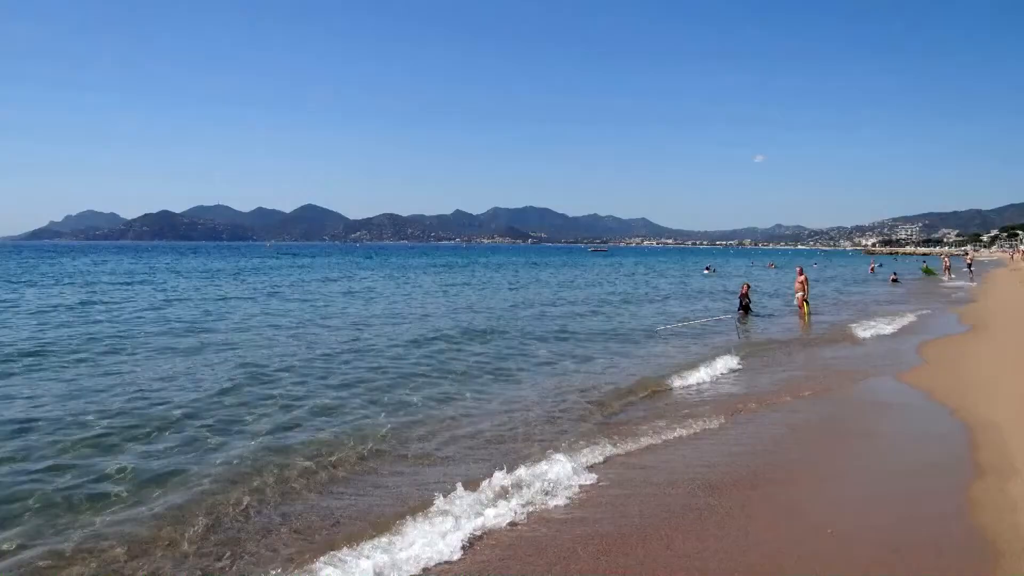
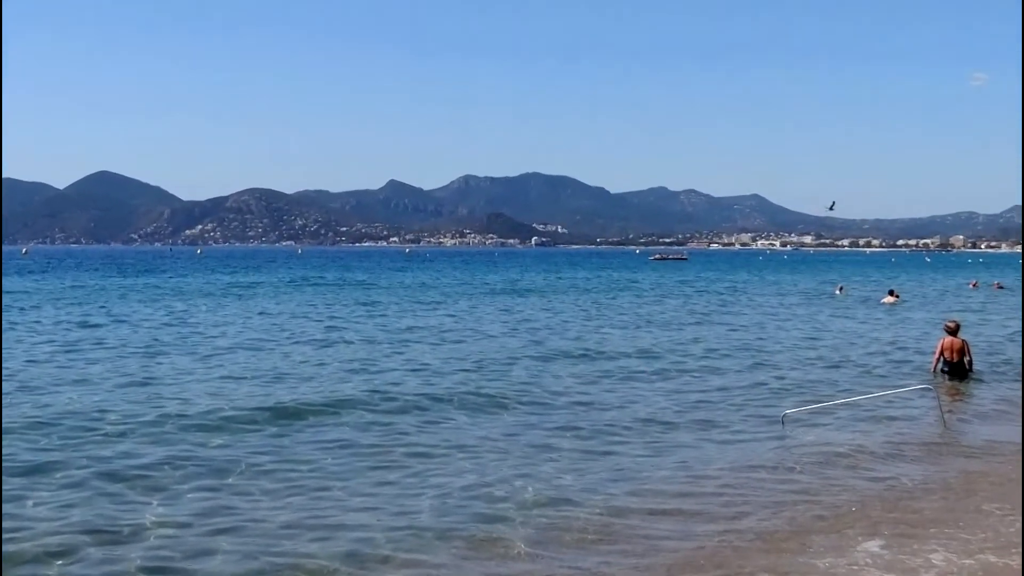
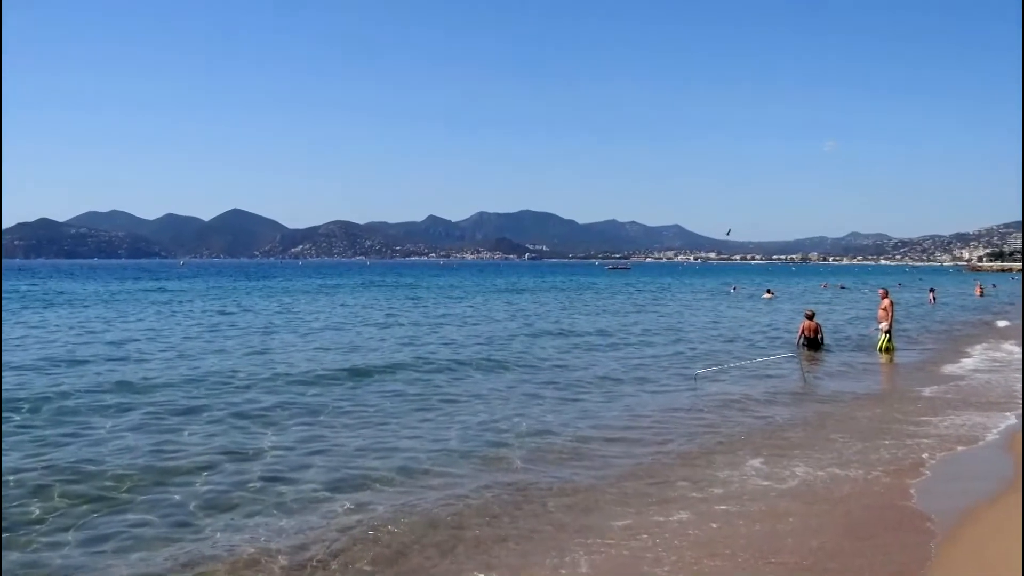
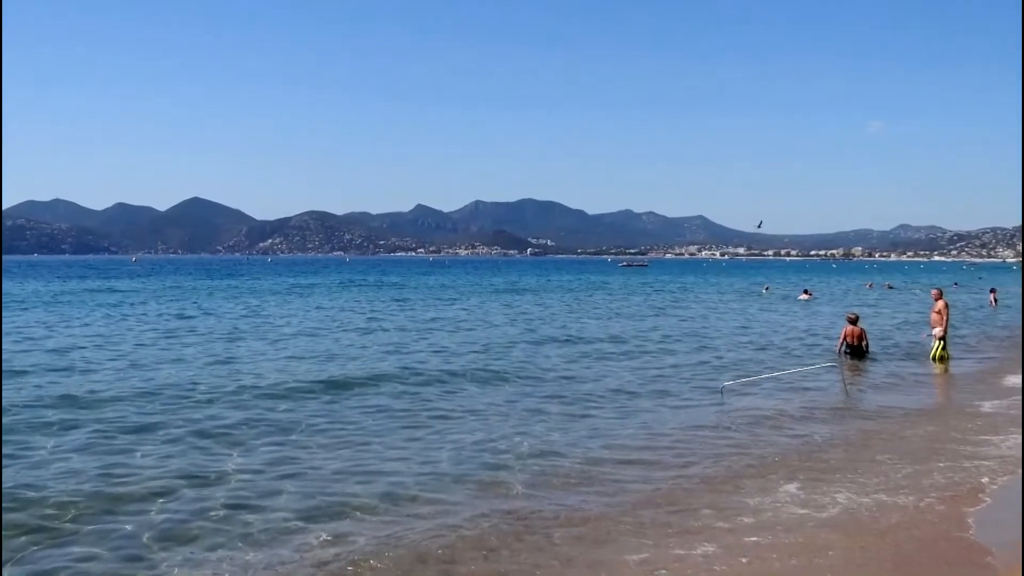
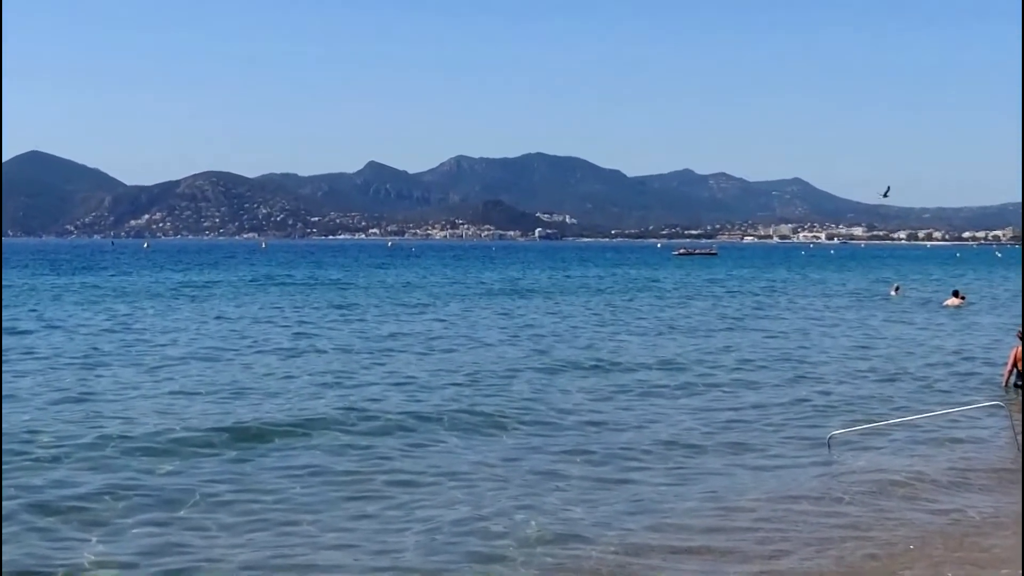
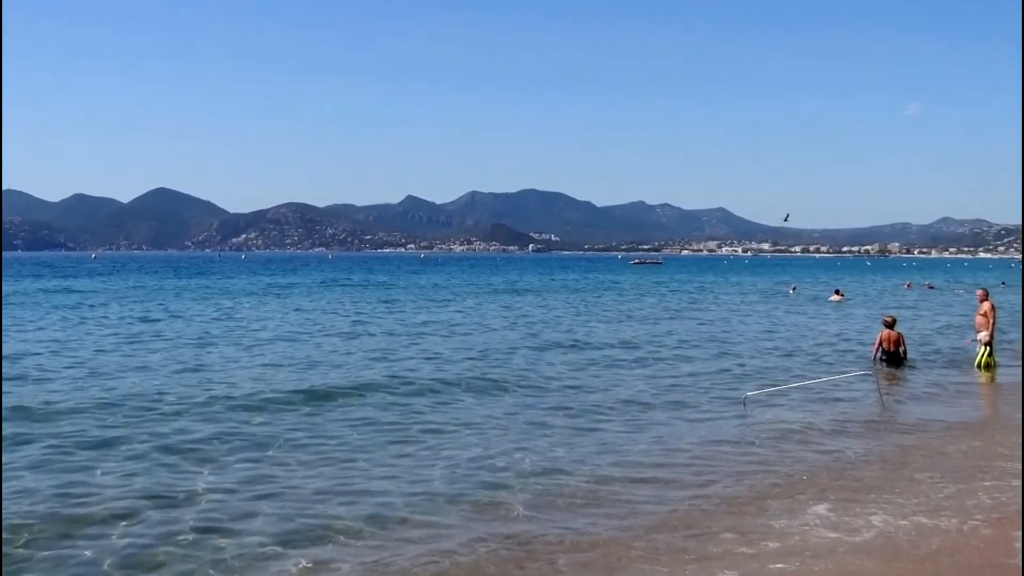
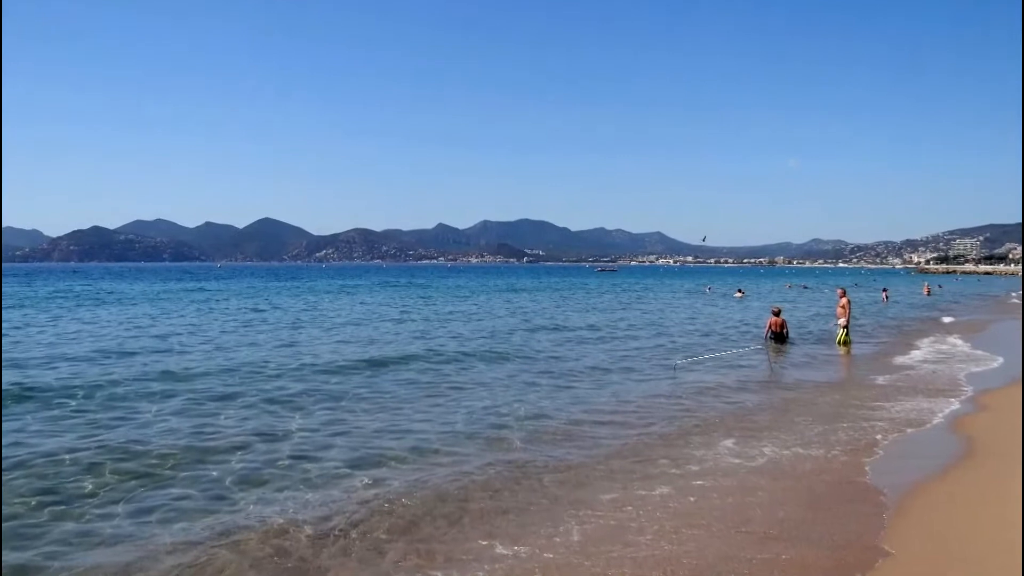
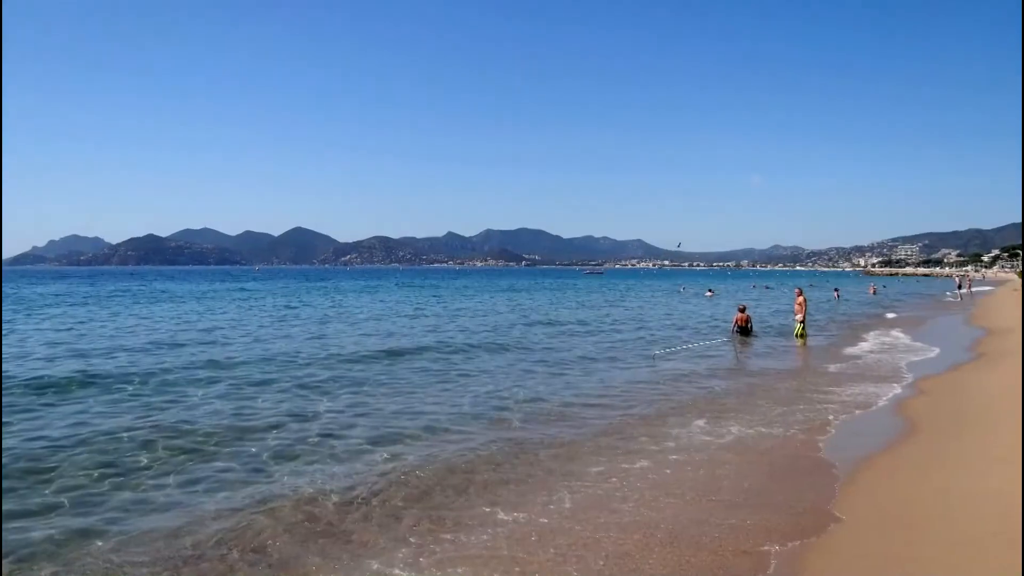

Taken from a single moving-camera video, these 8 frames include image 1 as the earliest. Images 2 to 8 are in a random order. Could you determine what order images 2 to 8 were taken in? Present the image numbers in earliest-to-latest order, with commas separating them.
8, 7, 3, 4, 6, 2, 5
